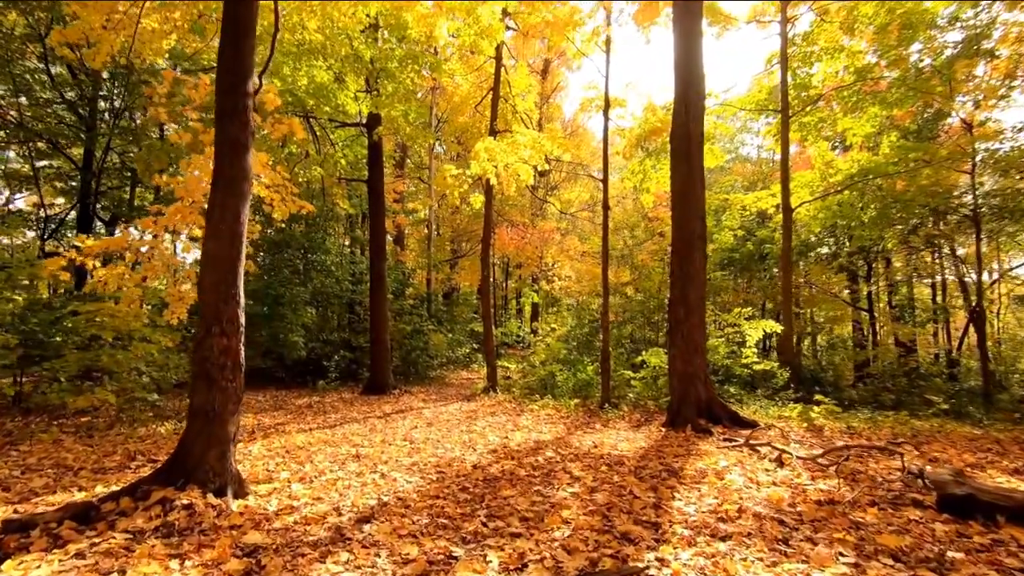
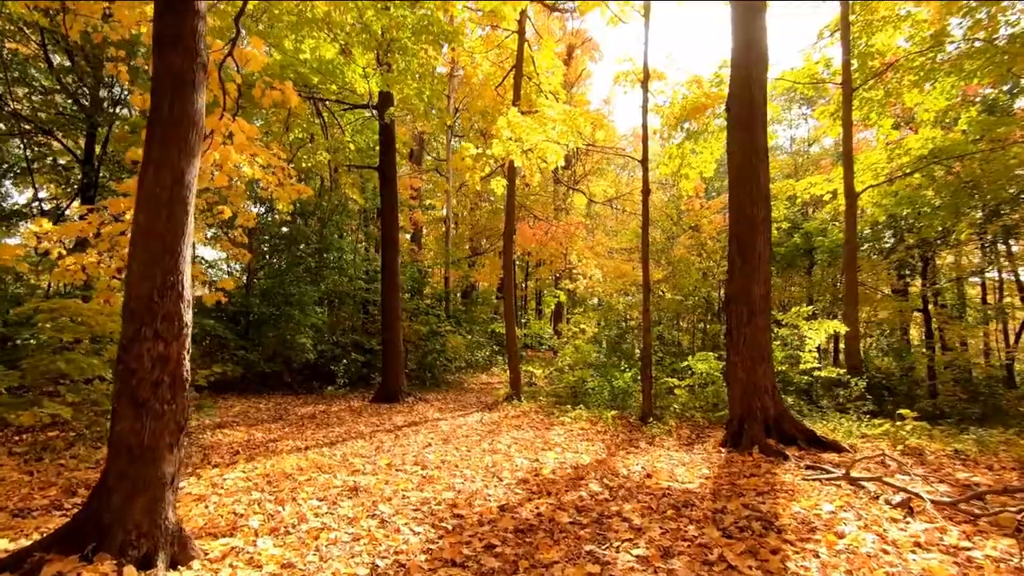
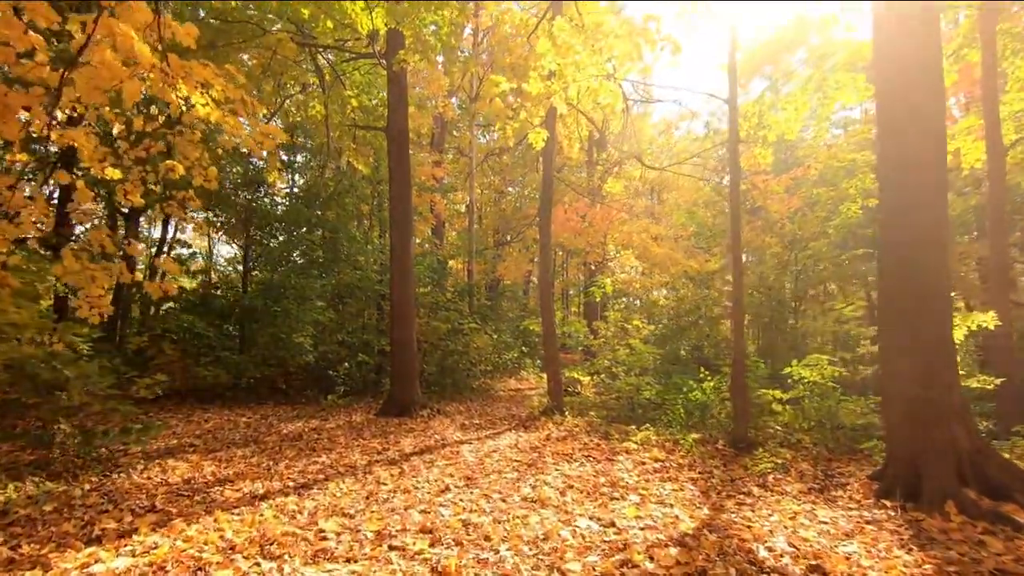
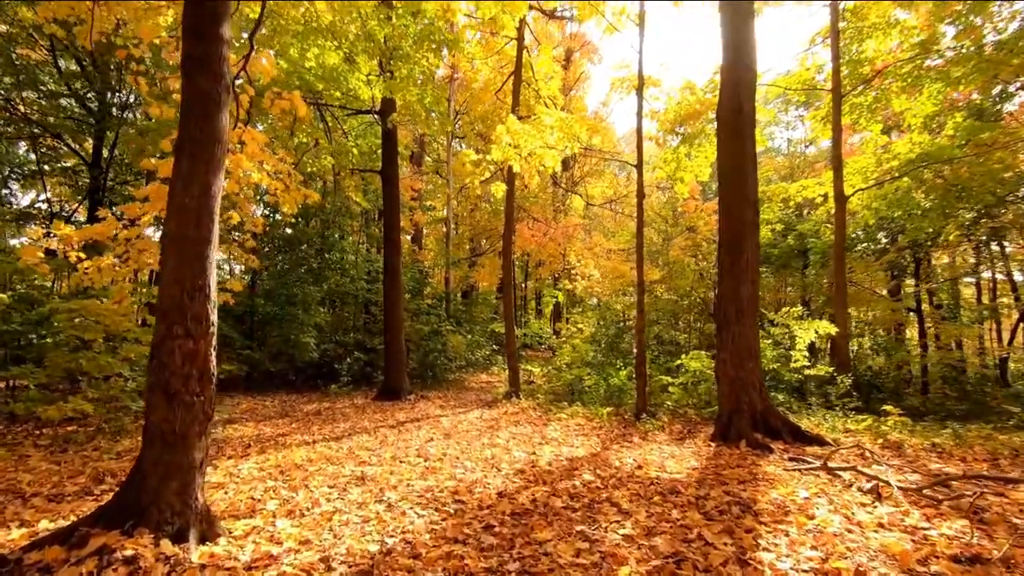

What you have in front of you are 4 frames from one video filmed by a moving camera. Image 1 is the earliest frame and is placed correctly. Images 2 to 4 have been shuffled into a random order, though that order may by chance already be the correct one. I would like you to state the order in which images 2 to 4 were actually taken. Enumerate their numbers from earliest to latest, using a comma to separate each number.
4, 2, 3
